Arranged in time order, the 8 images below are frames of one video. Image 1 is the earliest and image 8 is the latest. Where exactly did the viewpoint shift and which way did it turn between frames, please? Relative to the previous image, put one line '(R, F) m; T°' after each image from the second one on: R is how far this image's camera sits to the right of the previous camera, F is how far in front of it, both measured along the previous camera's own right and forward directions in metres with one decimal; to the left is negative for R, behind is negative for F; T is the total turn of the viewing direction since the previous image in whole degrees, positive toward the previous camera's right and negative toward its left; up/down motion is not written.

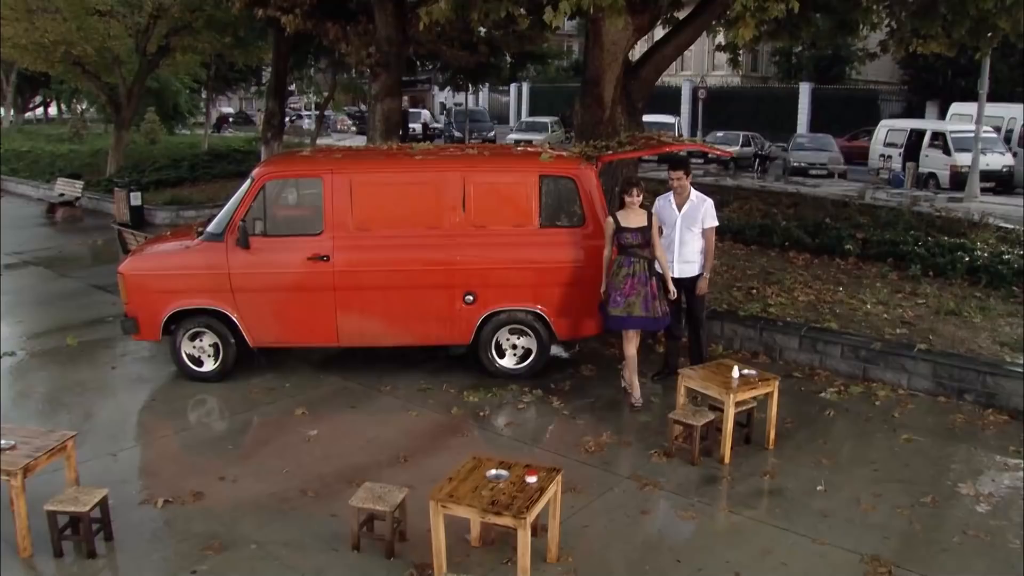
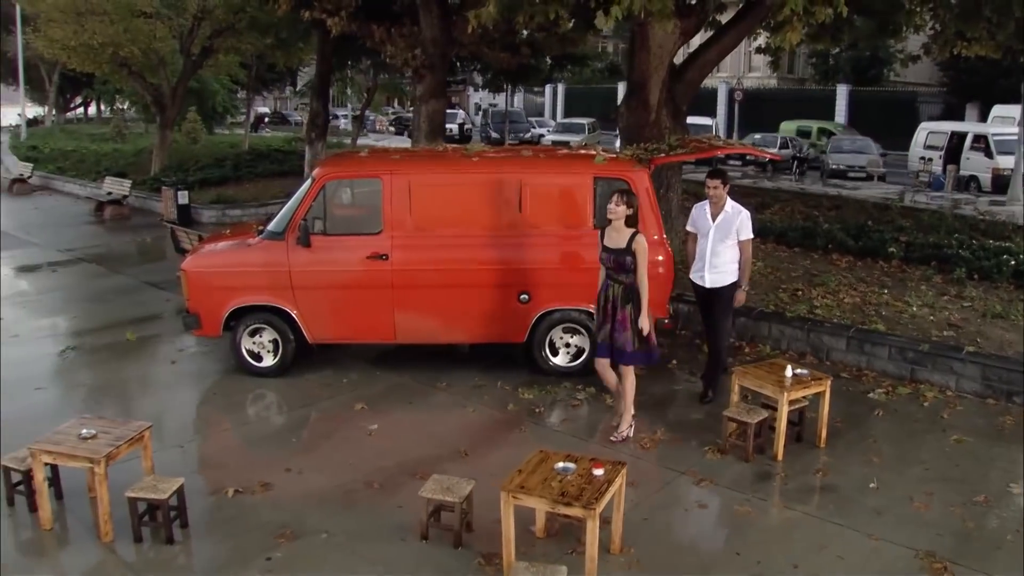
(-0.1, -0.1) m; -2°
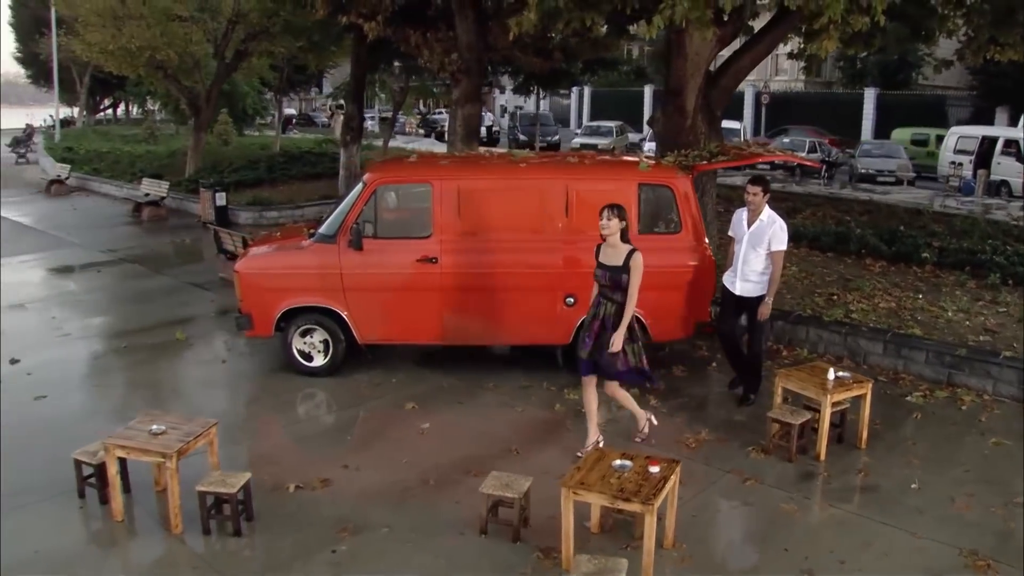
(-0.1, -0.2) m; -1°
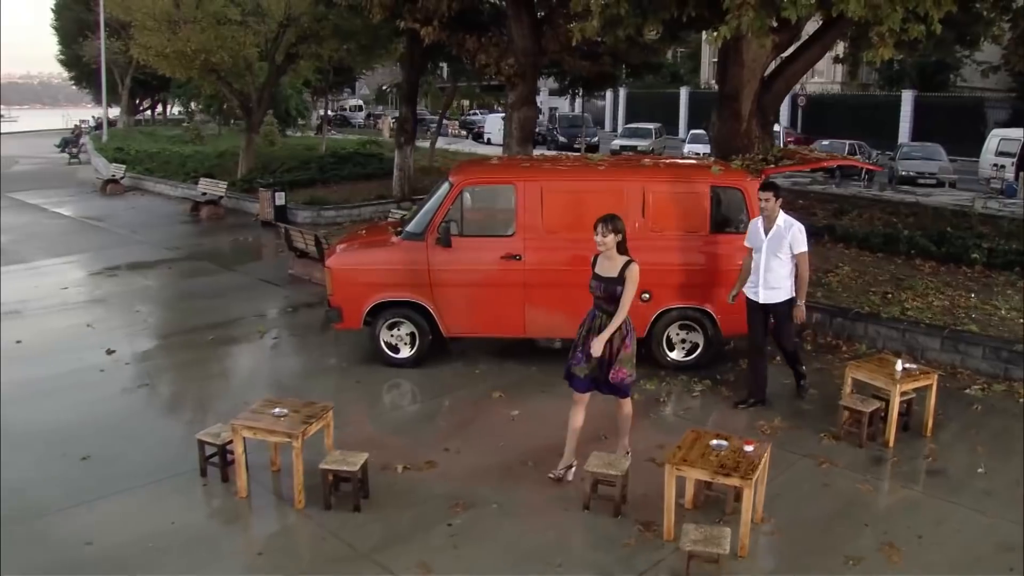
(-0.3, -0.4) m; -1°
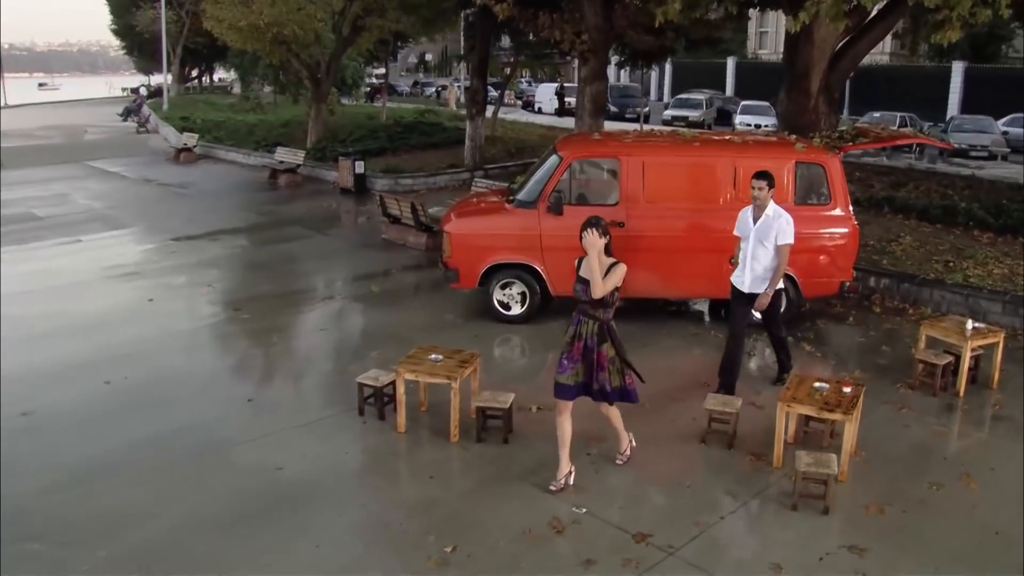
(-0.5, -0.8) m; -2°
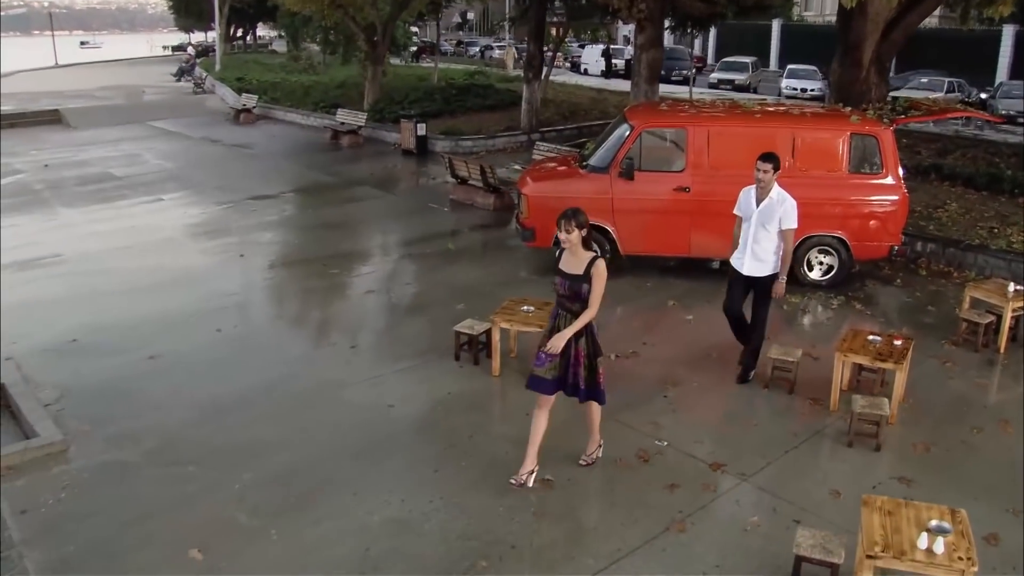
(-0.3, -0.7) m; -2°
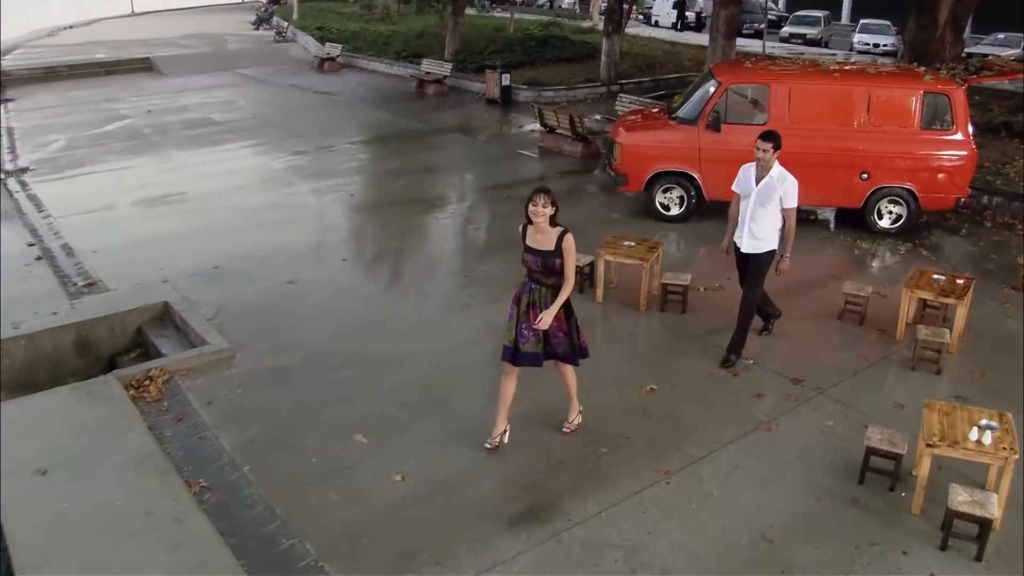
(-0.3, -0.9) m; -3°
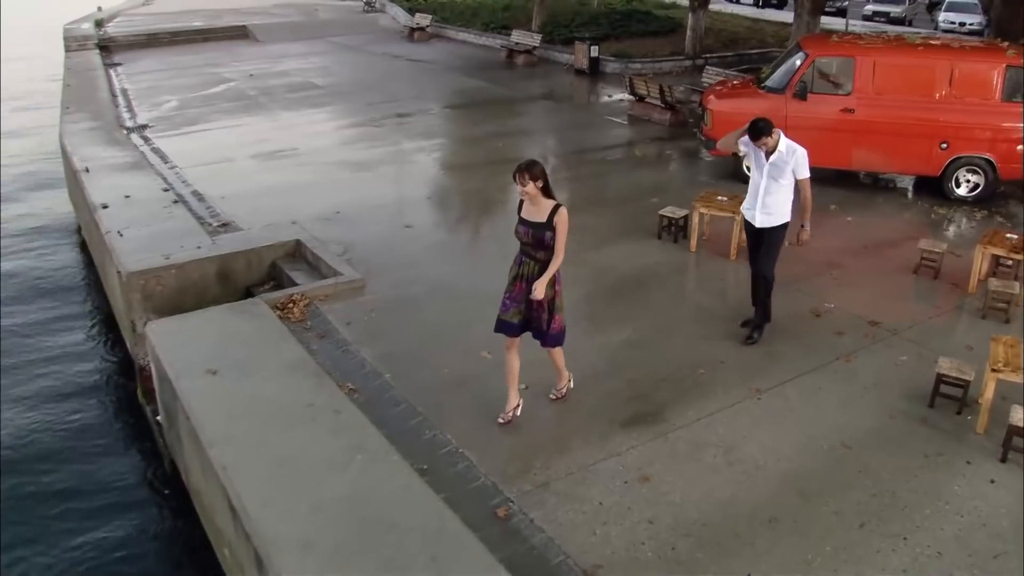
(-0.2, -0.8) m; -3°
